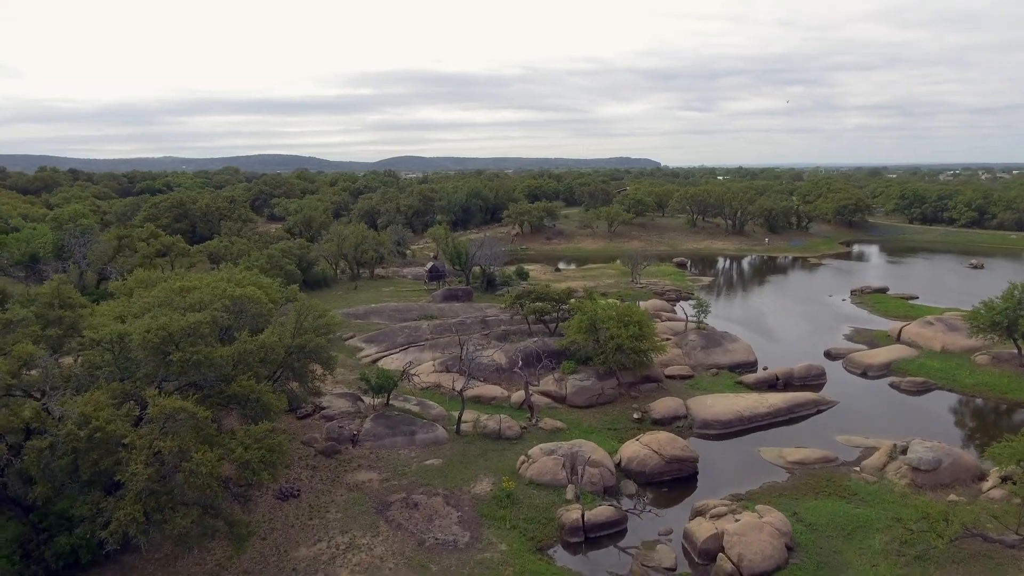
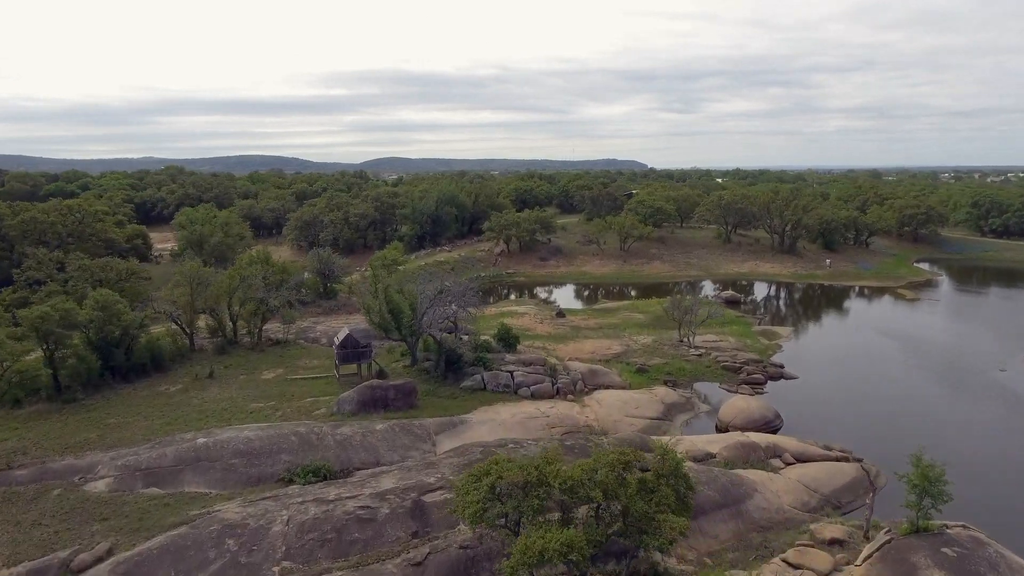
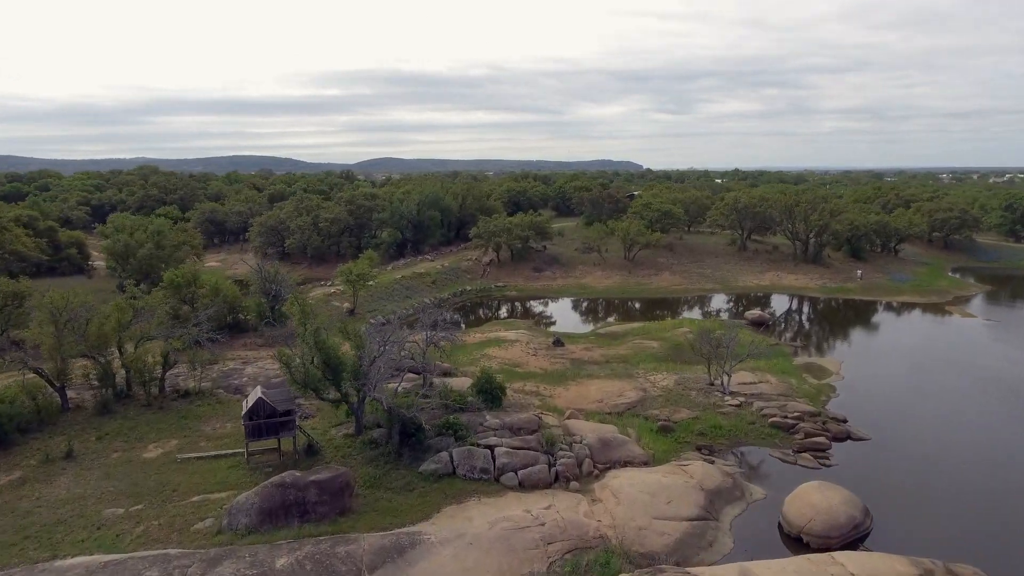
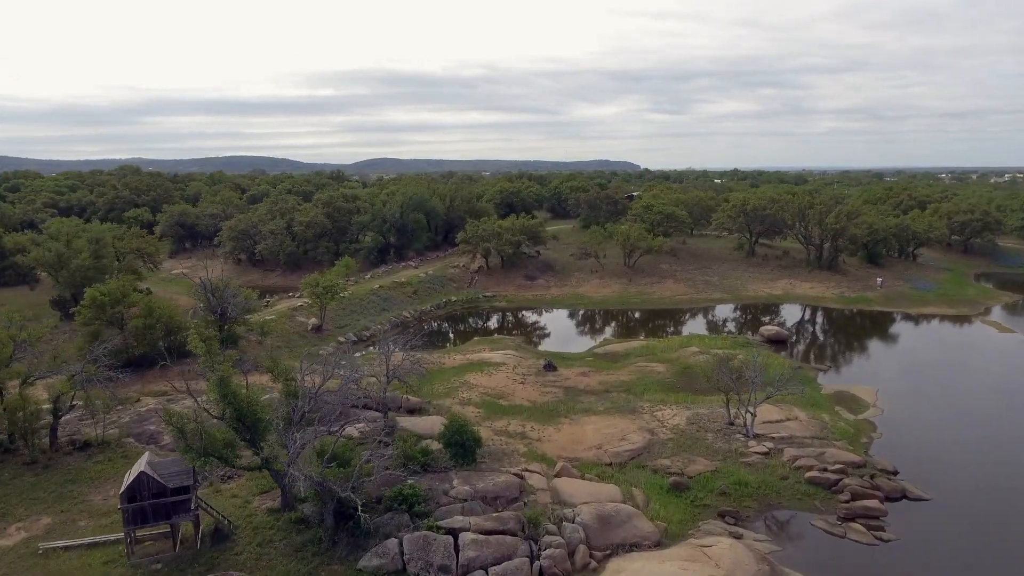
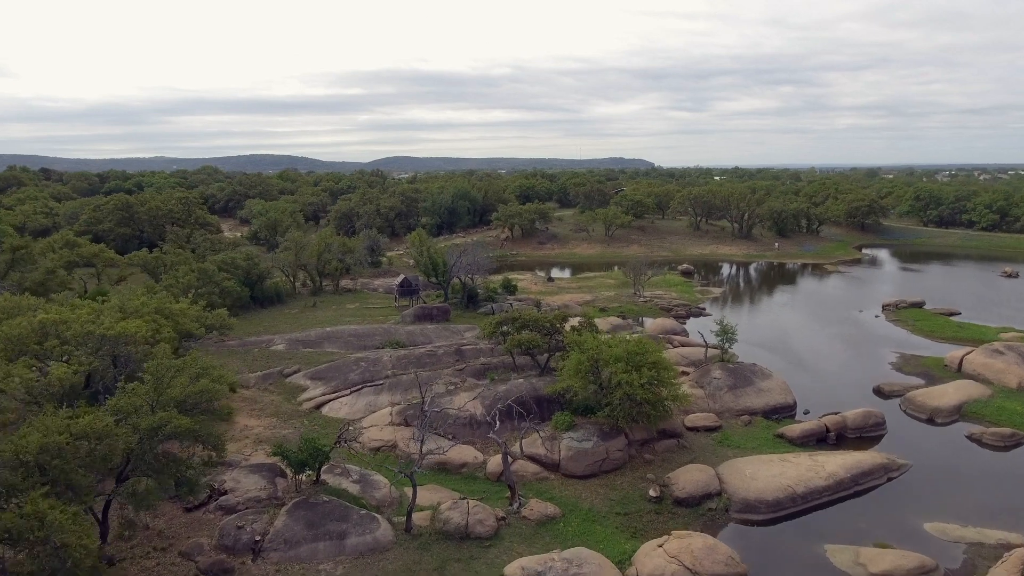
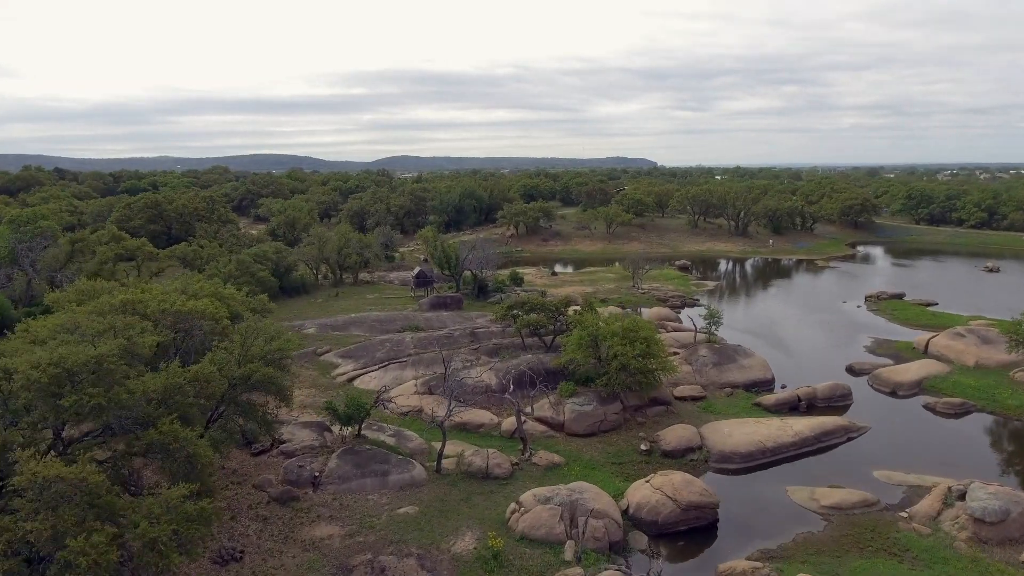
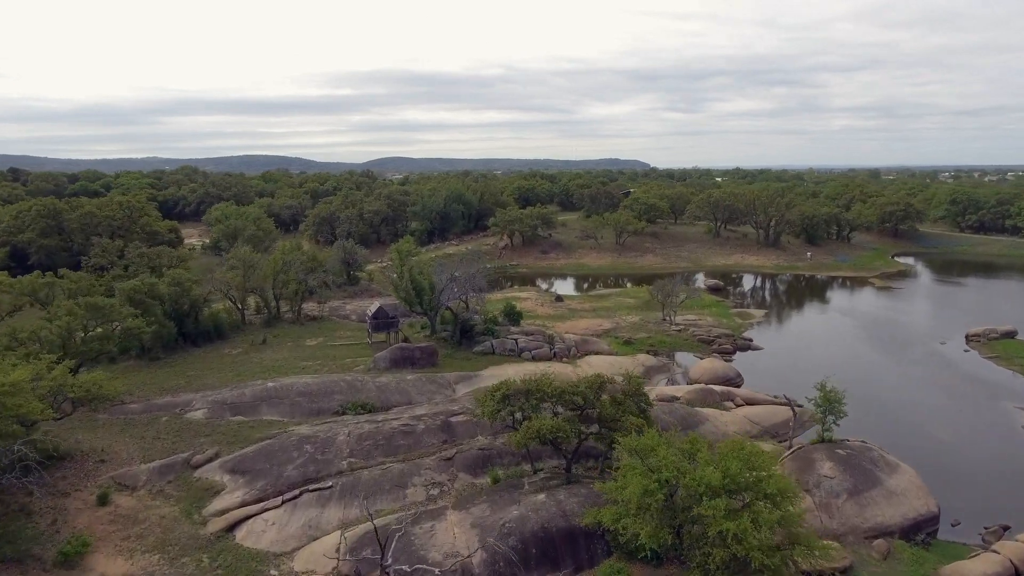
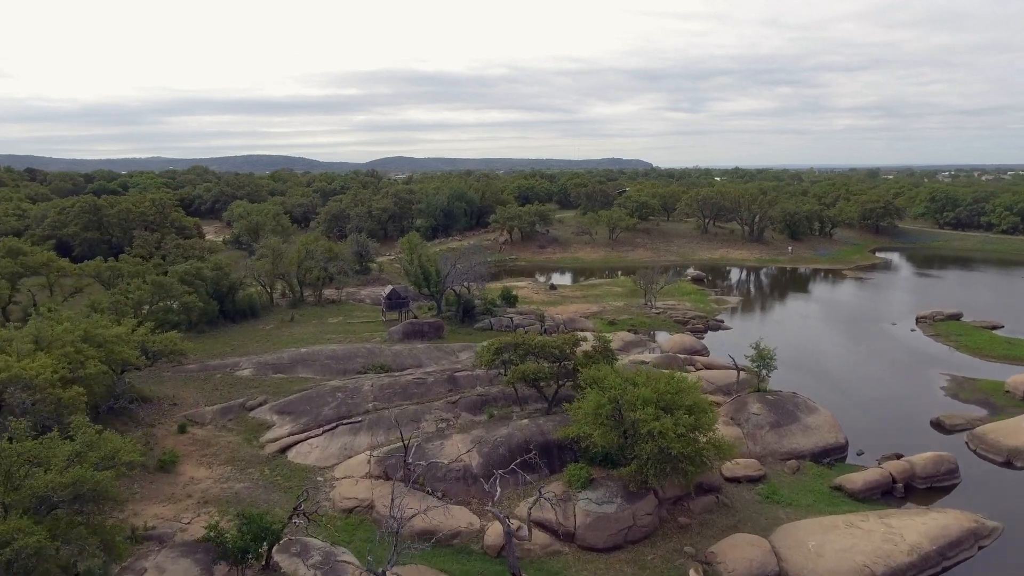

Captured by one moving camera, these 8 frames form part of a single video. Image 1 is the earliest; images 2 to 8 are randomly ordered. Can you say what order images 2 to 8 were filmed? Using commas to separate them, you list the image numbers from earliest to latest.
6, 5, 8, 7, 2, 3, 4
